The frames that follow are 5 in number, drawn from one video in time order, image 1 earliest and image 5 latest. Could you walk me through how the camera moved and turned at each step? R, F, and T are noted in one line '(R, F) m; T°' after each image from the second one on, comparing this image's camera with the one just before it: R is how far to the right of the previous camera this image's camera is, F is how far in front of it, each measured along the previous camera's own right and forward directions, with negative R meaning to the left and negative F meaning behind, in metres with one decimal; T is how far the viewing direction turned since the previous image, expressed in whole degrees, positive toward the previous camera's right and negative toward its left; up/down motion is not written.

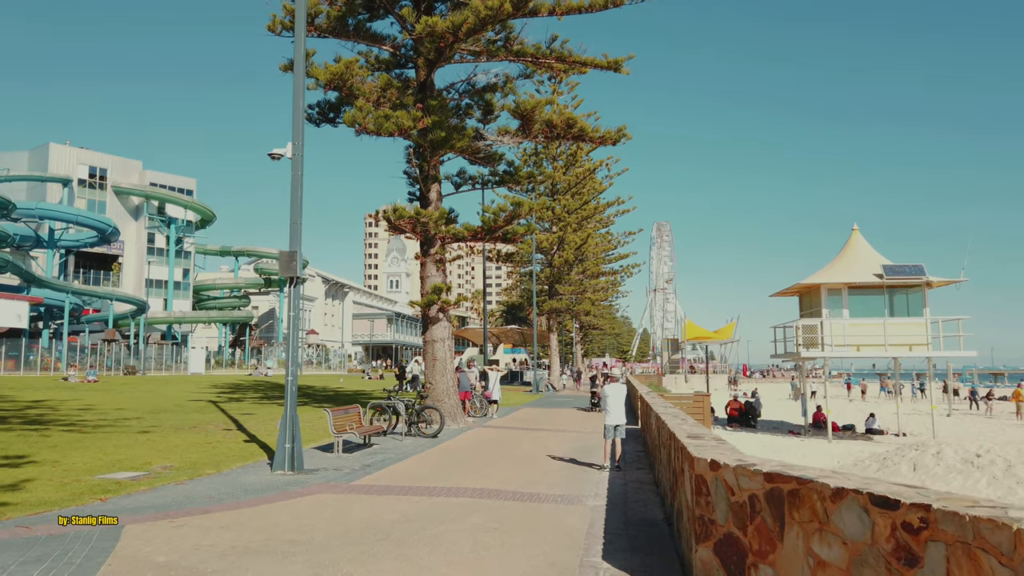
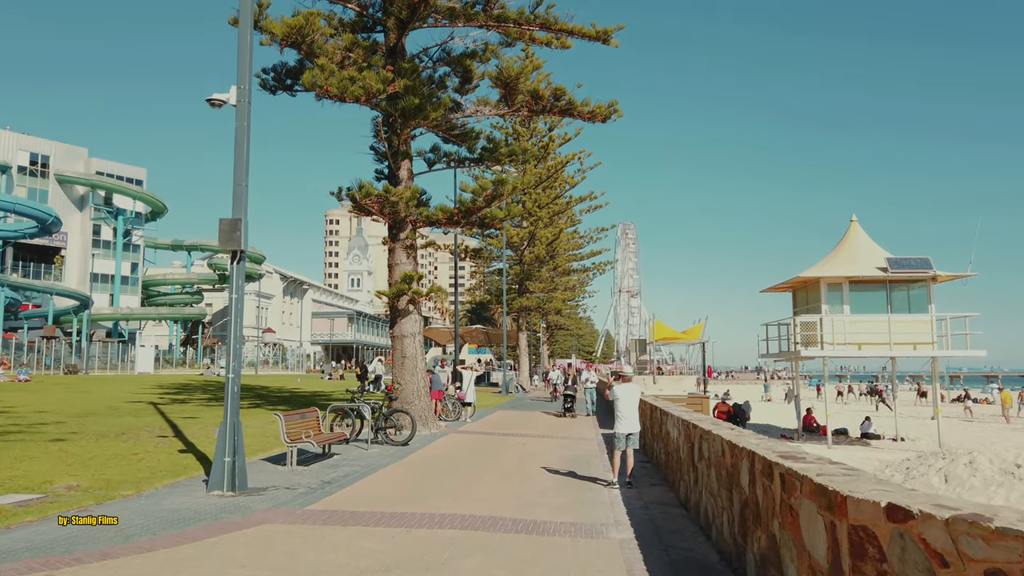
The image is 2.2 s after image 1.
(-0.4, +2.0) m; +3°
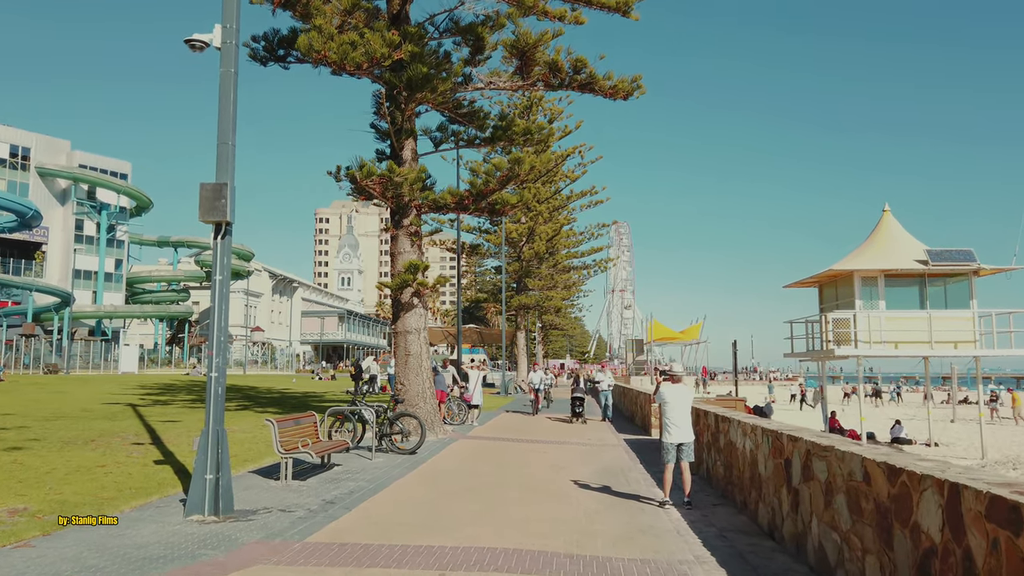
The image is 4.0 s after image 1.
(-0.5, +1.5) m; +1°
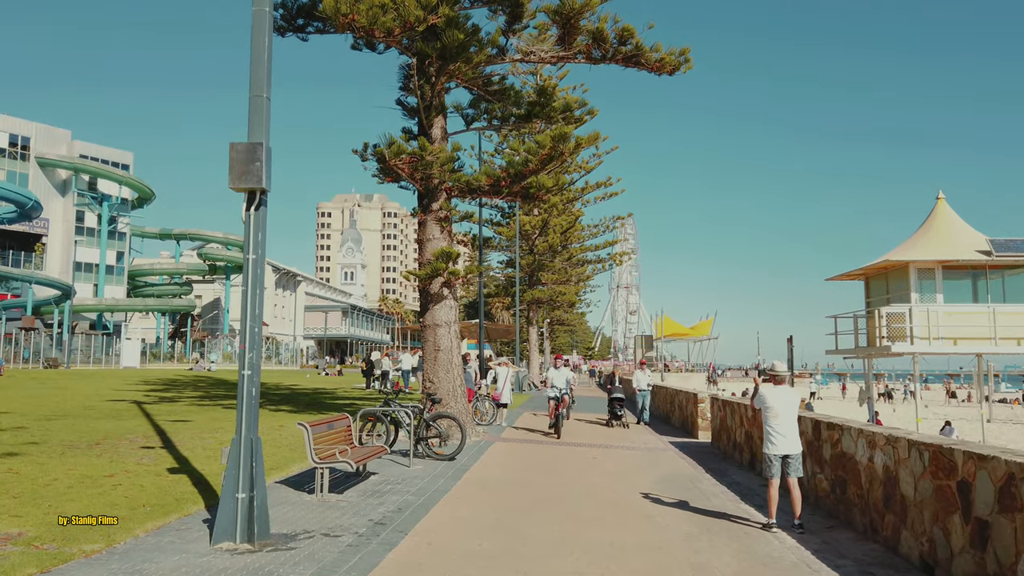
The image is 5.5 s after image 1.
(-0.7, +1.2) m; 0°
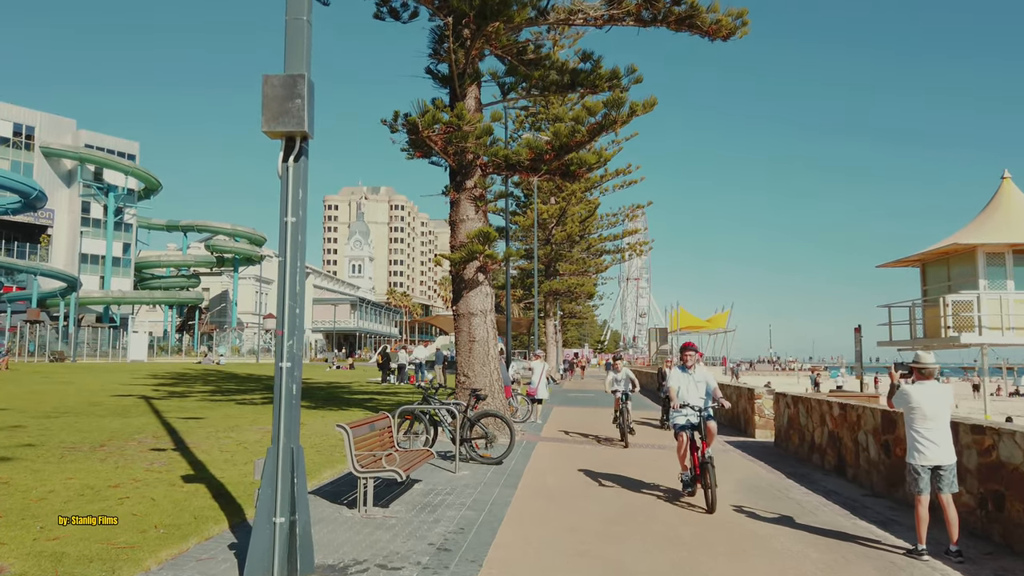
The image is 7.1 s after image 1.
(-0.7, +1.3) m; 0°
